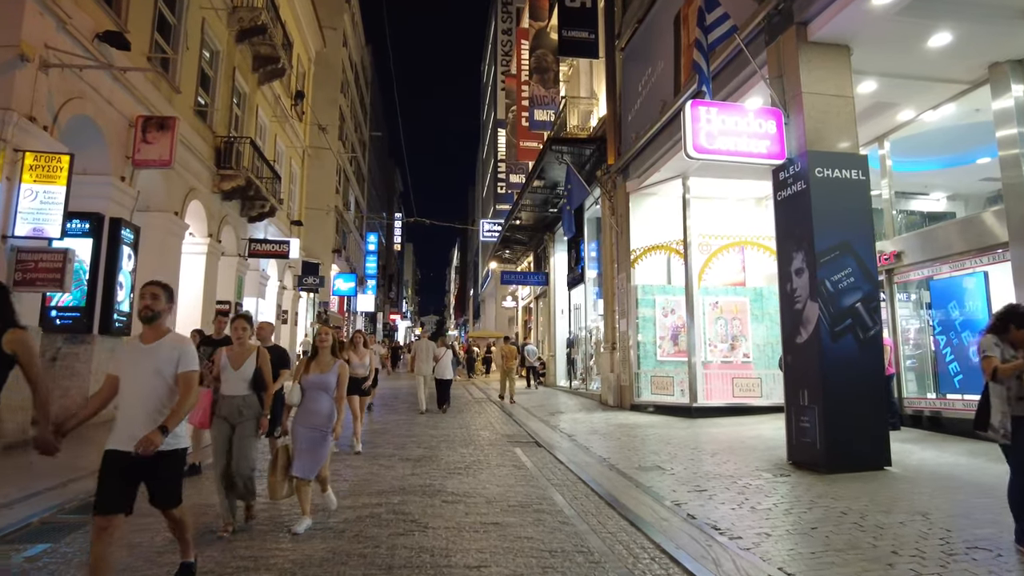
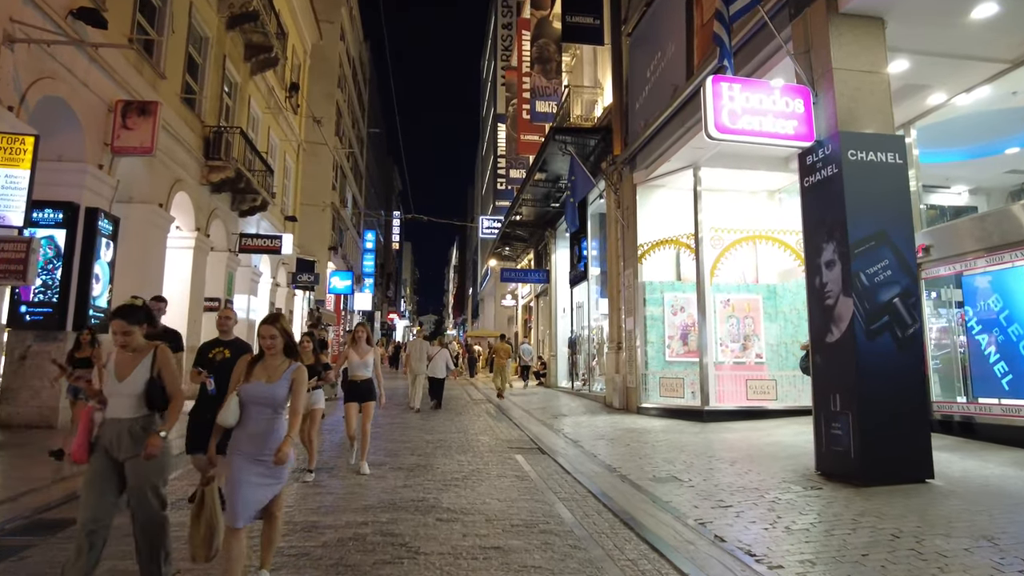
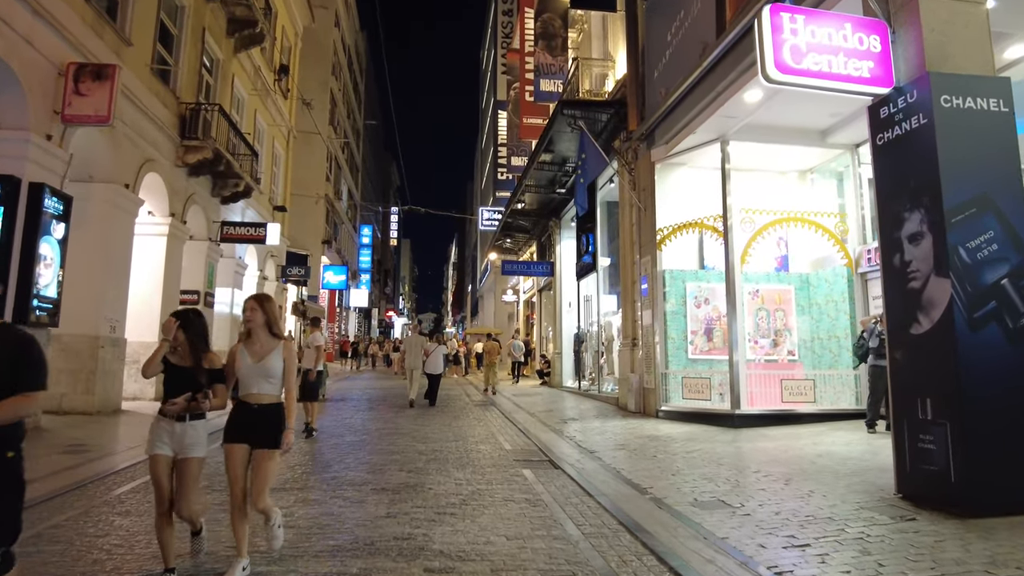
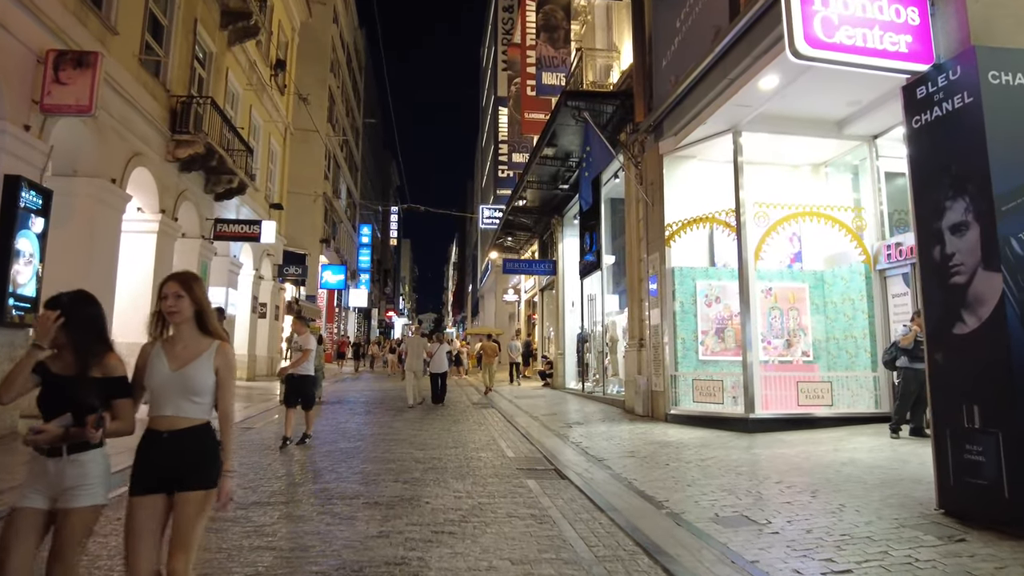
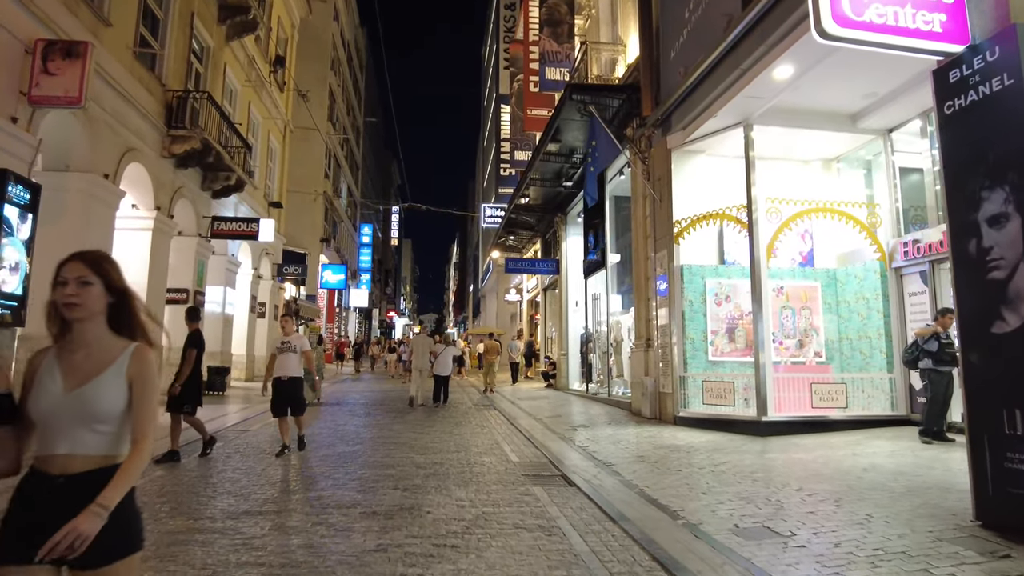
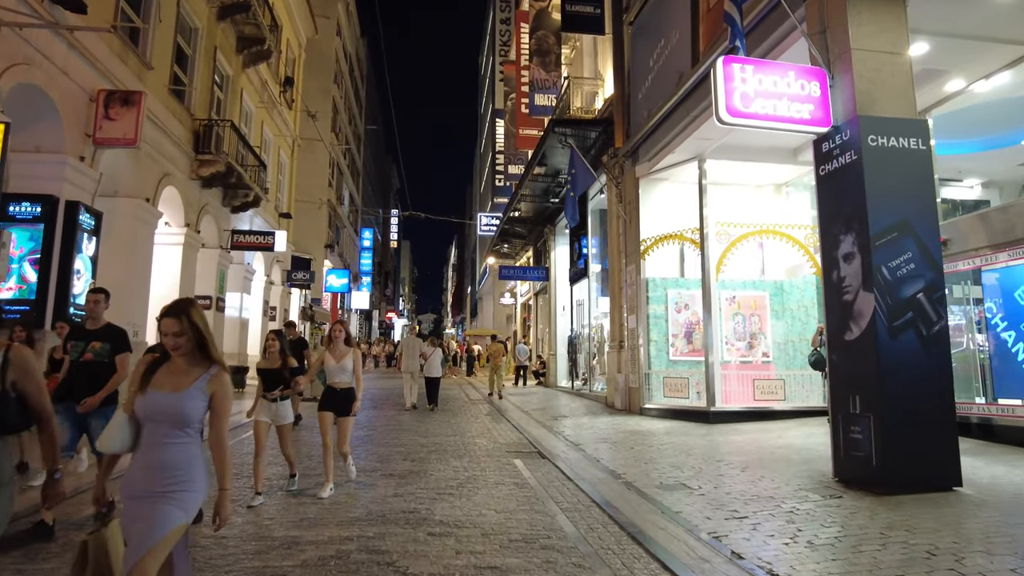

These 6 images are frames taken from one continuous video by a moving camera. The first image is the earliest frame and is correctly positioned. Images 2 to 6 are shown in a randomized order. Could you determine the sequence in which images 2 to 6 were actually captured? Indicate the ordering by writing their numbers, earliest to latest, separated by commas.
2, 6, 3, 4, 5
